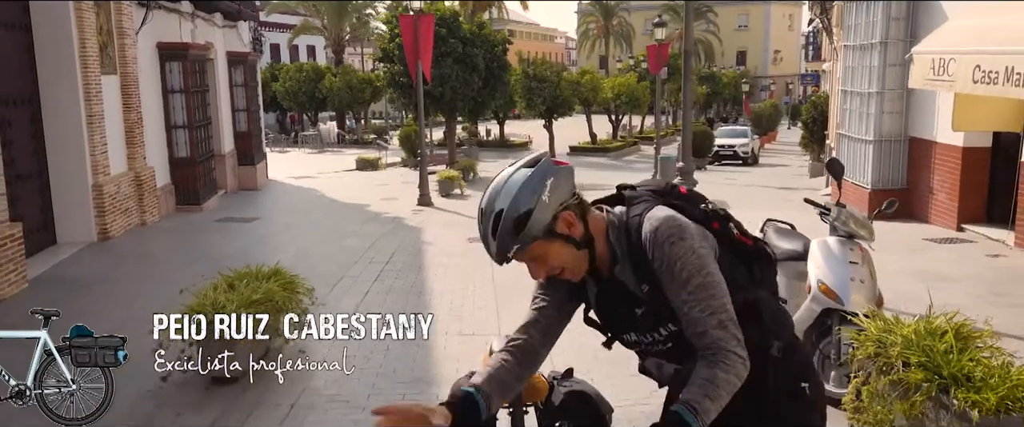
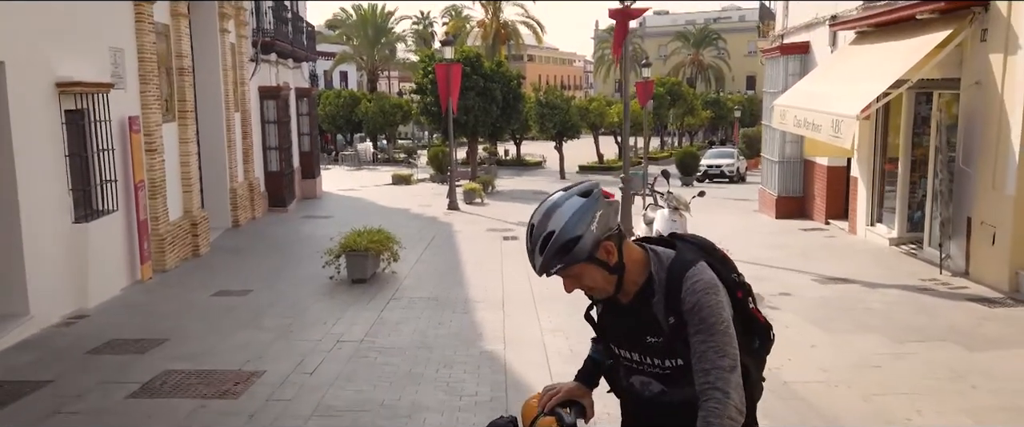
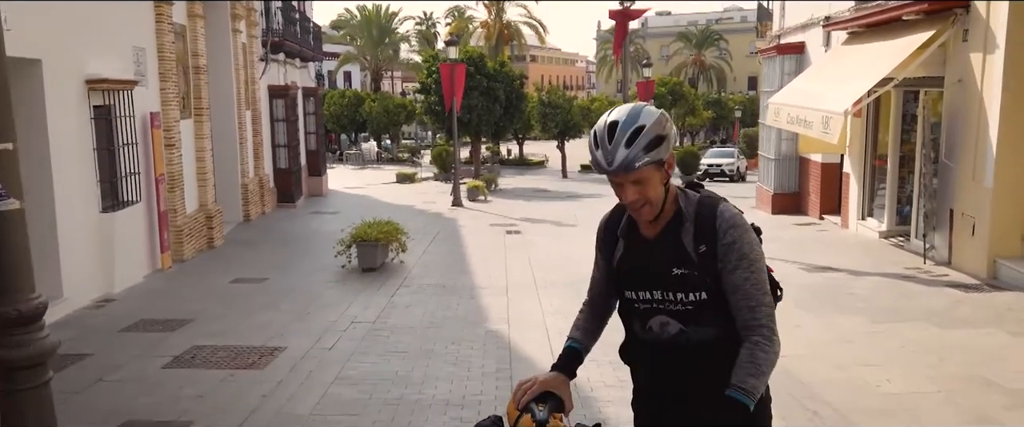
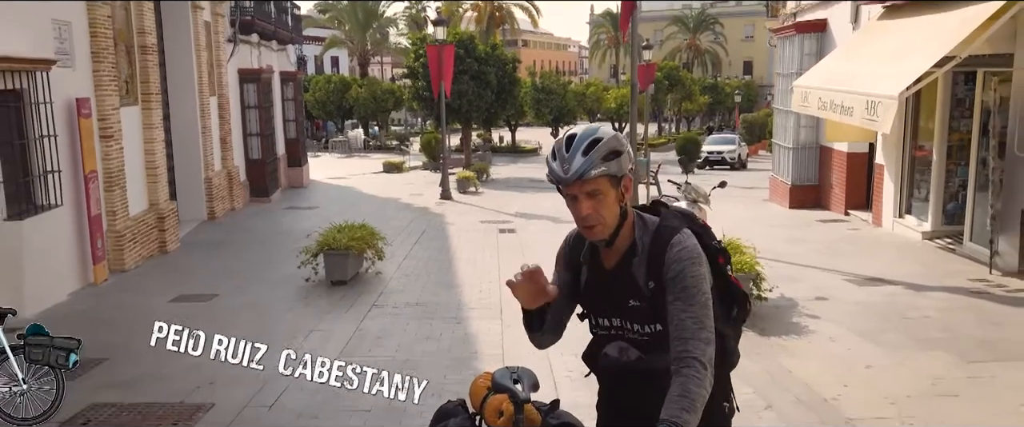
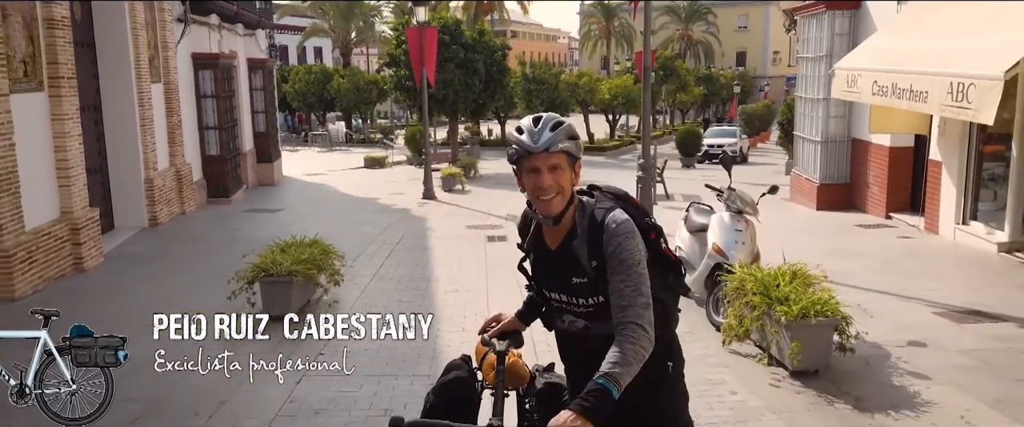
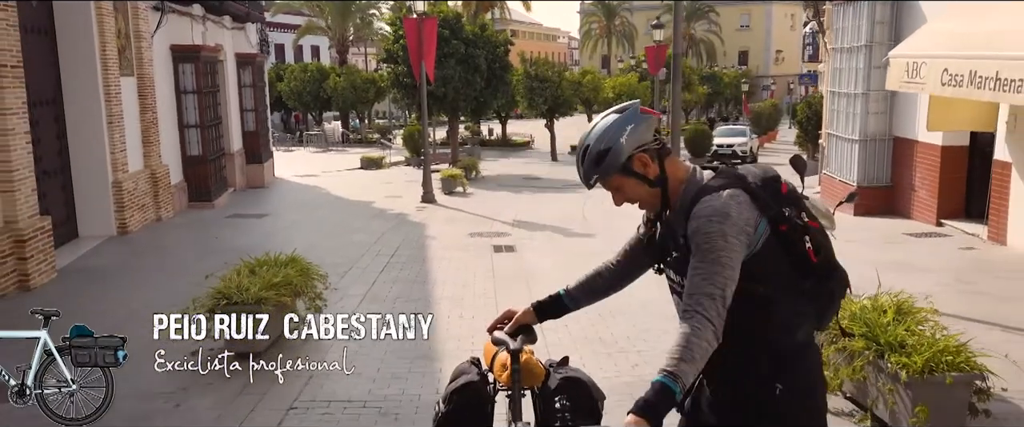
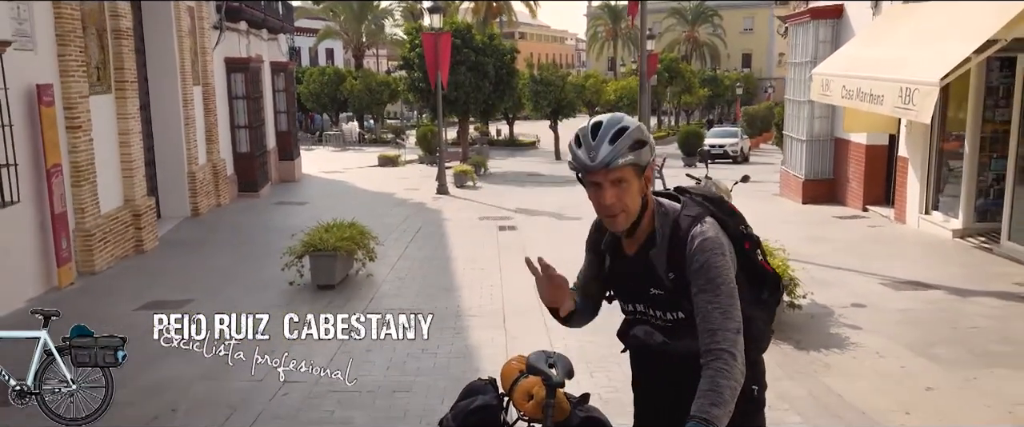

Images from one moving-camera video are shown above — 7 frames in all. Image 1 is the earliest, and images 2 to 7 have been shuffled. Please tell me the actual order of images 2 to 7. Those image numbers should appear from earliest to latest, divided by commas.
6, 5, 7, 4, 2, 3
